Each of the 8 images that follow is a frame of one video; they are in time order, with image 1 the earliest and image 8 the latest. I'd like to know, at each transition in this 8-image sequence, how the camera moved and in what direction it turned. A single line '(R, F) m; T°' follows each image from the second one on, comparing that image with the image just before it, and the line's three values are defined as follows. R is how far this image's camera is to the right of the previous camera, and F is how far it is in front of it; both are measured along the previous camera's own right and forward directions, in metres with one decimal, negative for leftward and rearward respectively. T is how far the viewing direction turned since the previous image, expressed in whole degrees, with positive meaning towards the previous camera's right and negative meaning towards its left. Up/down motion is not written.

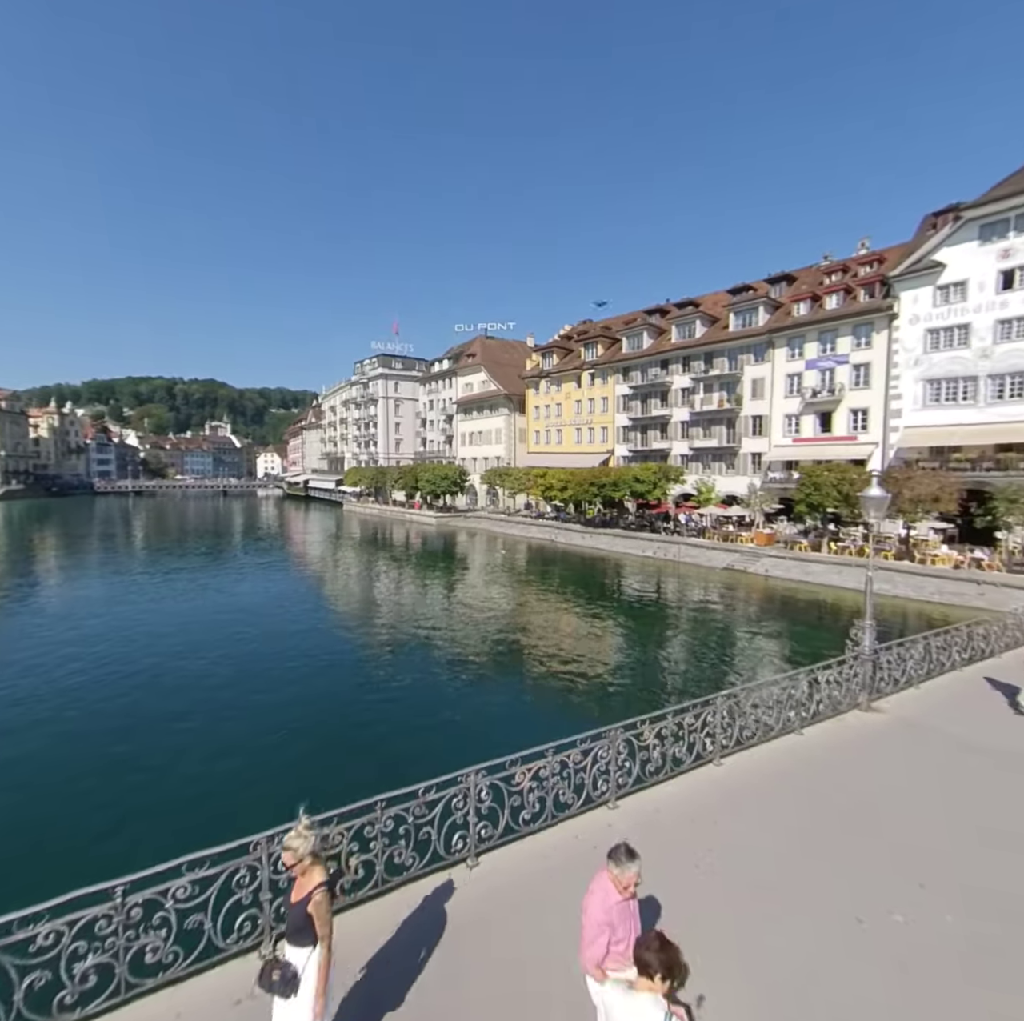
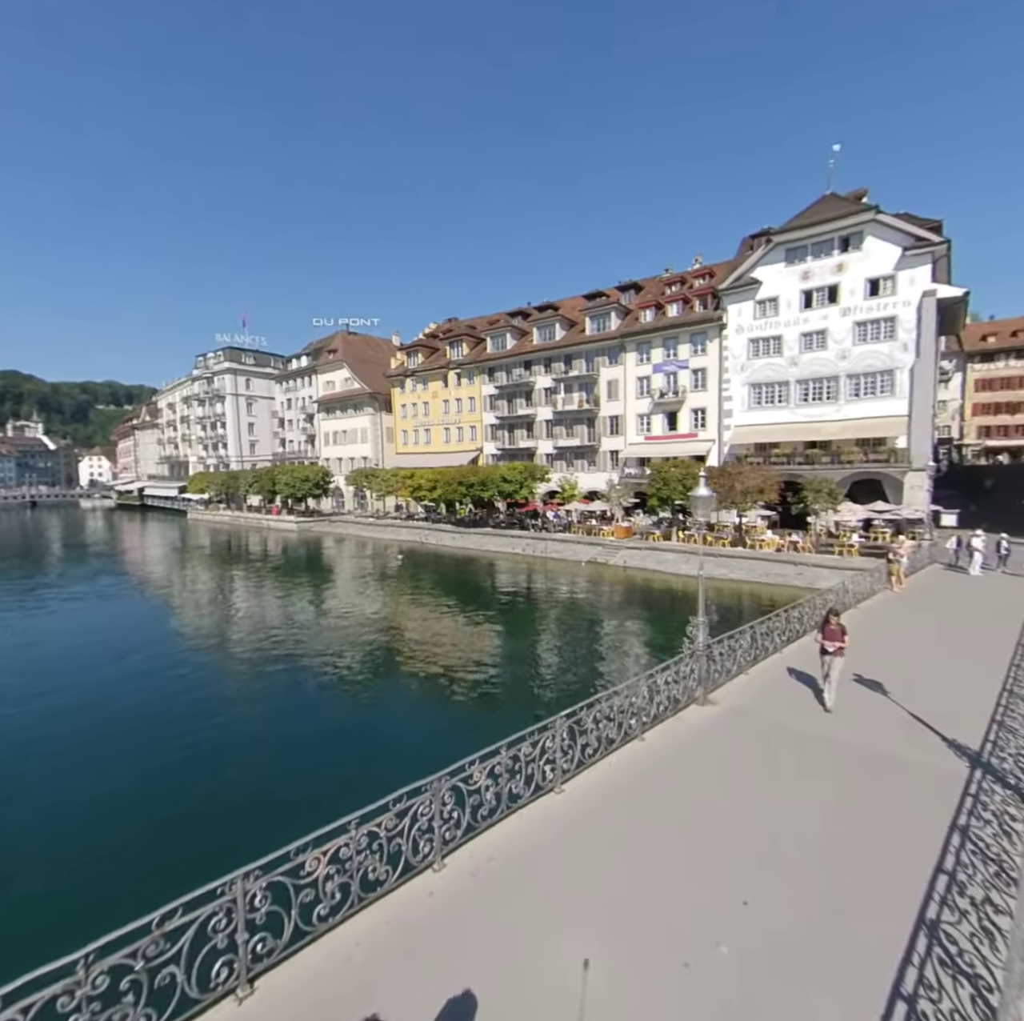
(+0.5, +0.4) m; +13°
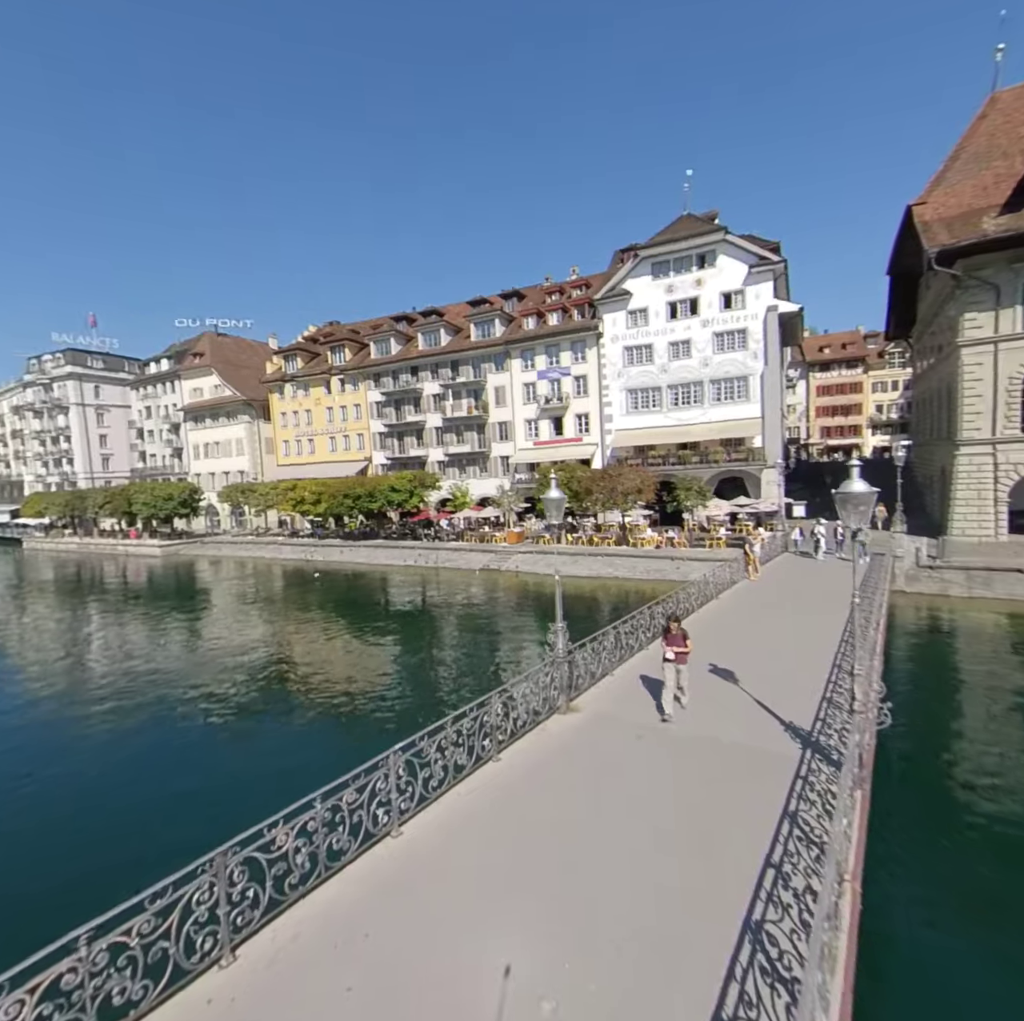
(+0.6, +0.3) m; +11°
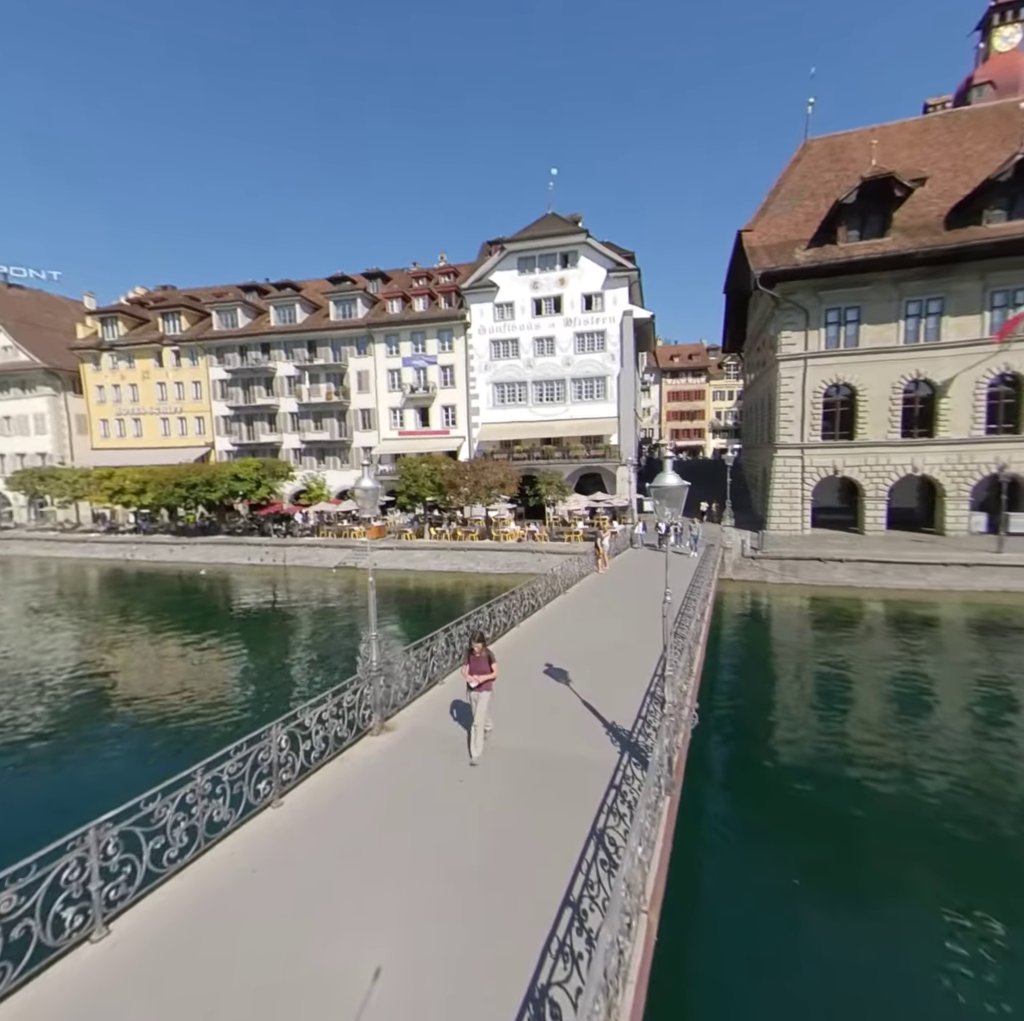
(+0.6, +0.6) m; +13°
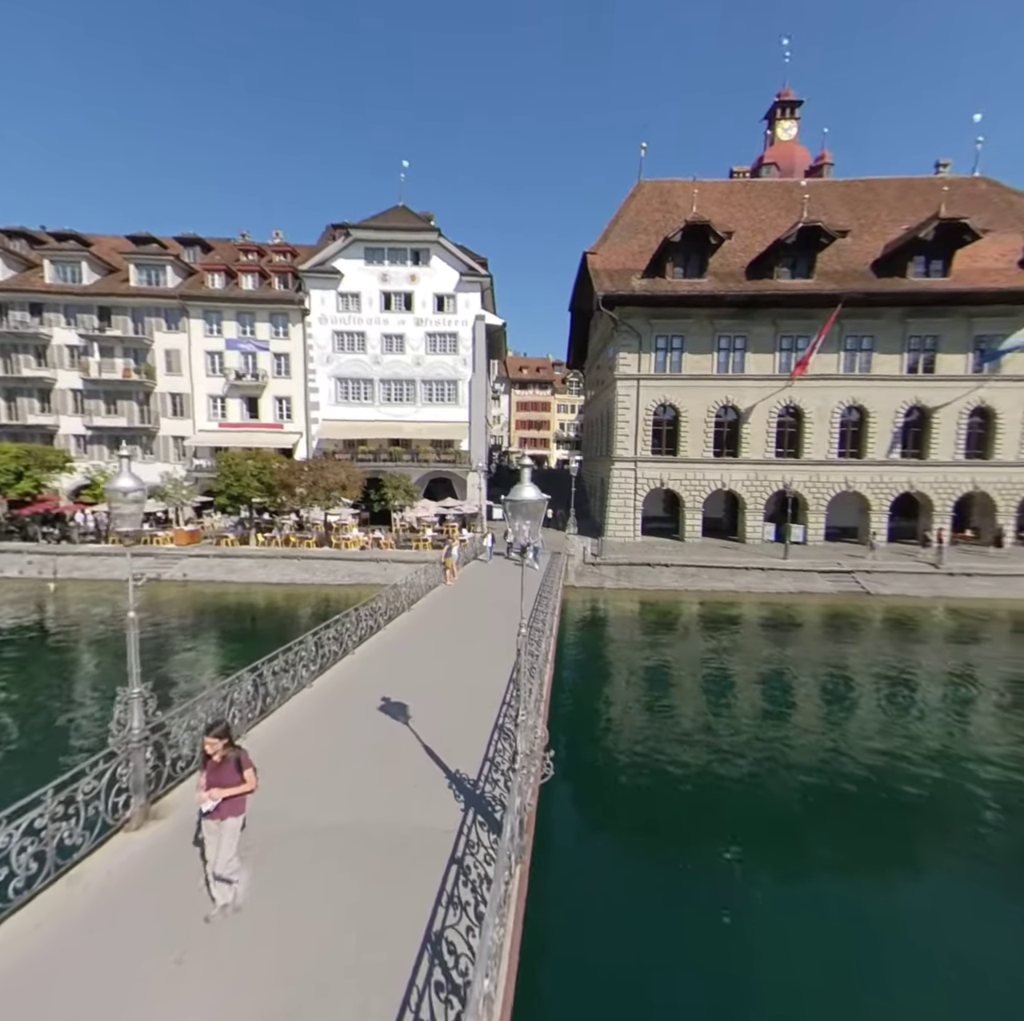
(+0.1, +0.8) m; +16°
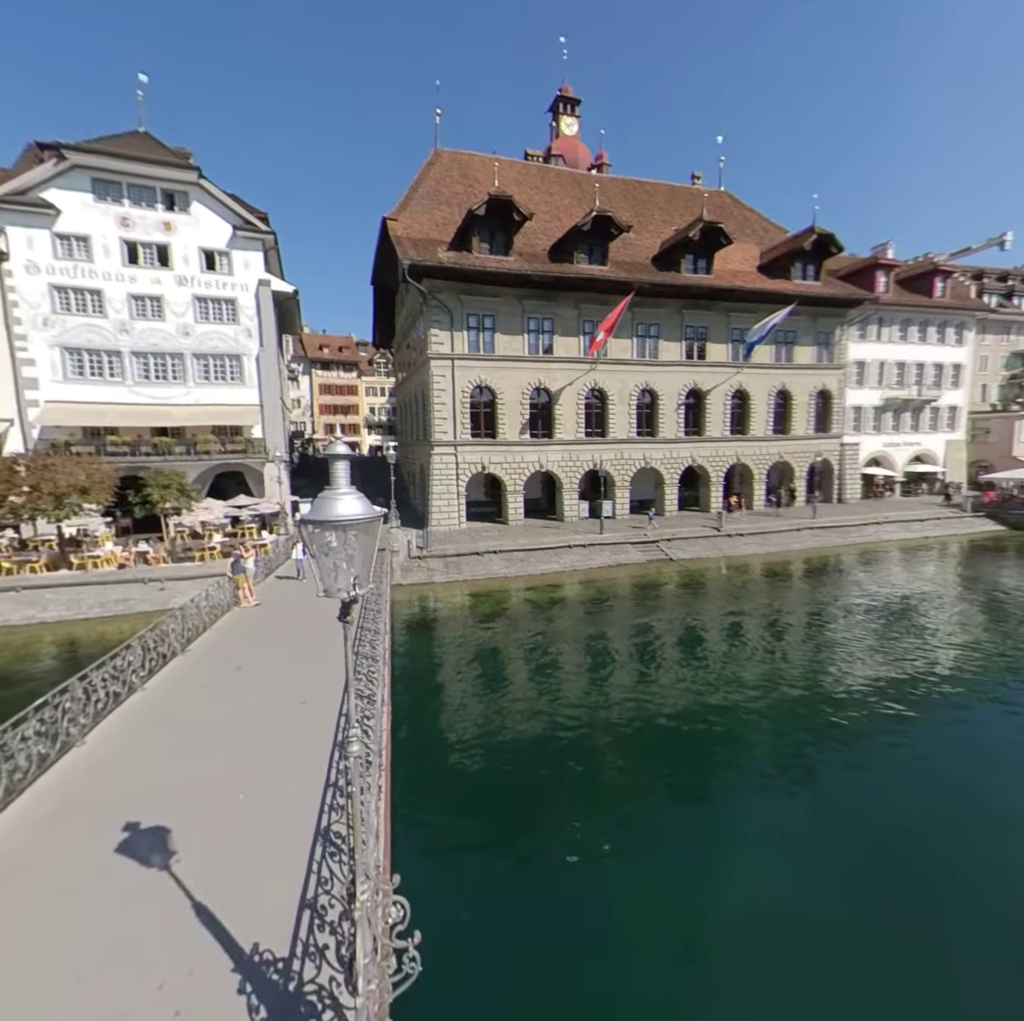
(0.0, +1.6) m; +20°
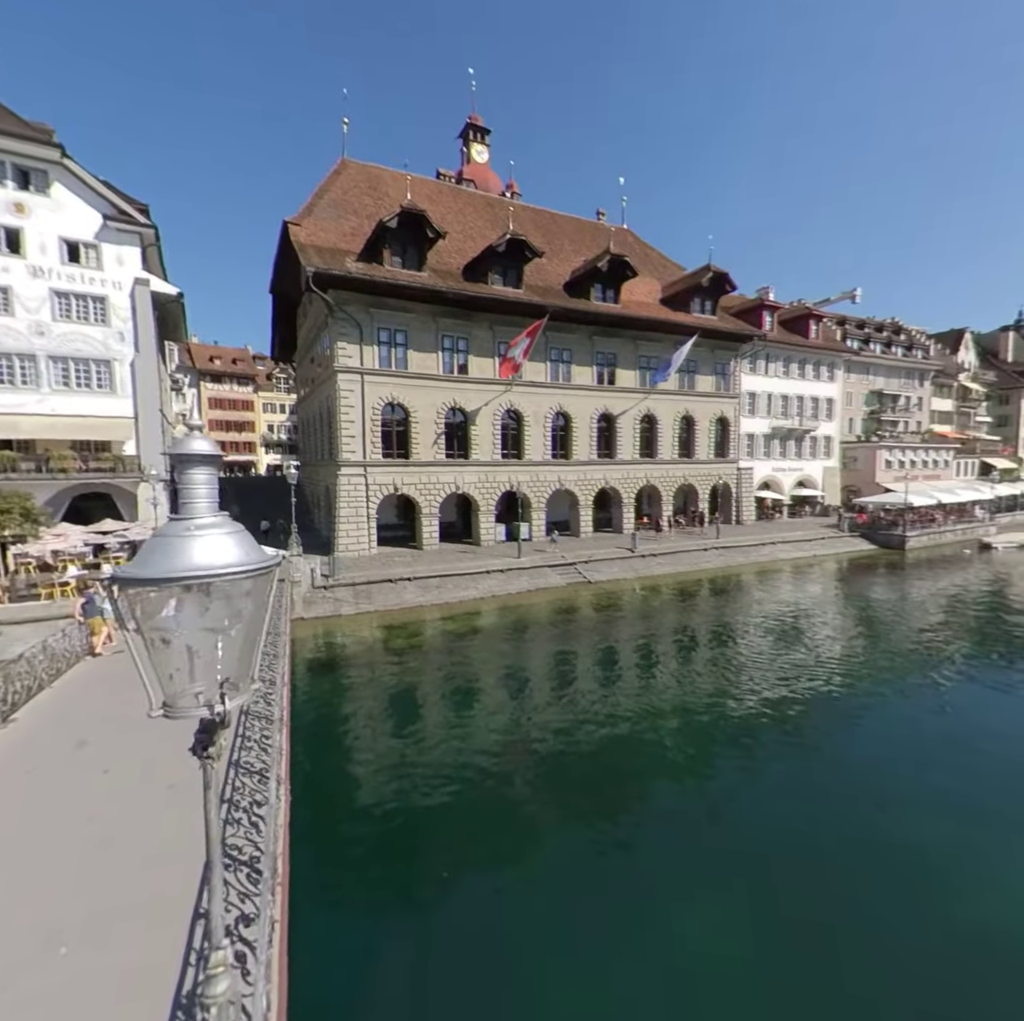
(-0.2, +0.9) m; +10°
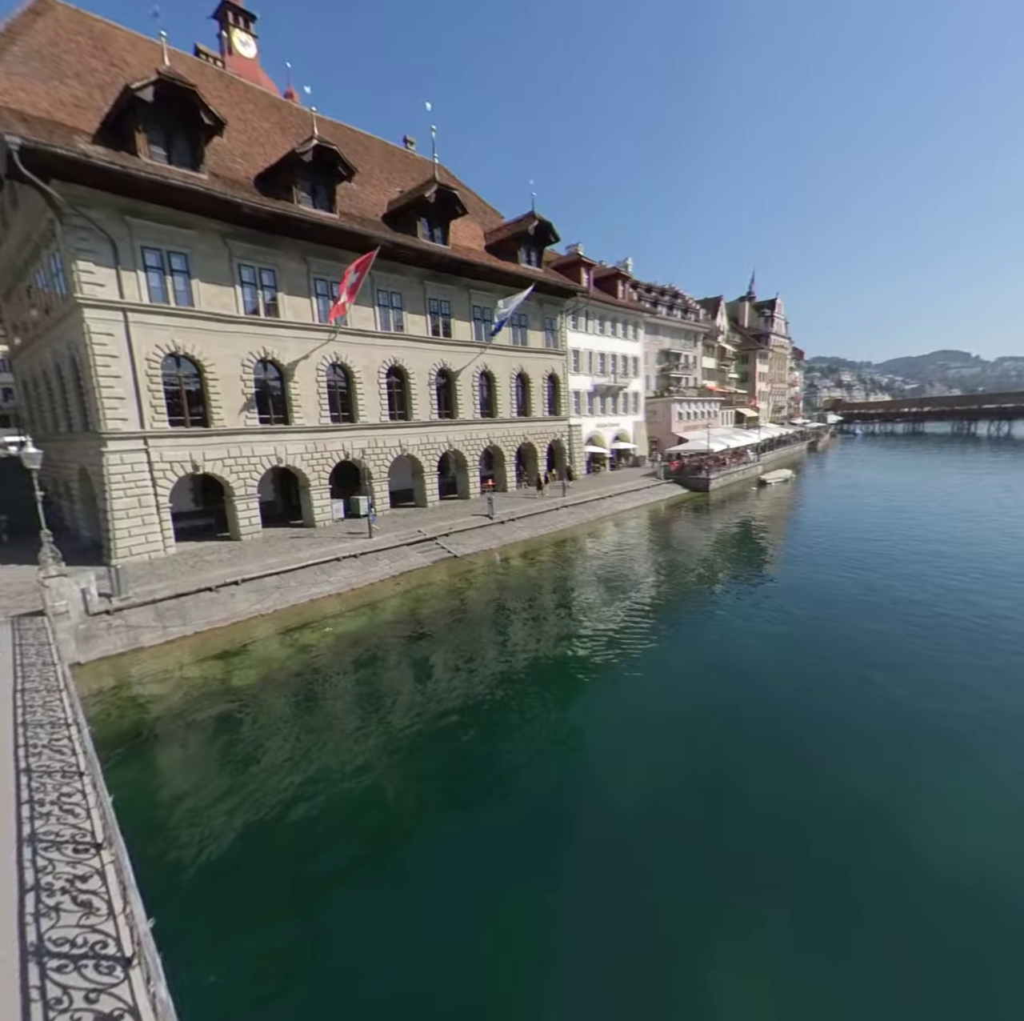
(-1.6, +2.8) m; +21°
